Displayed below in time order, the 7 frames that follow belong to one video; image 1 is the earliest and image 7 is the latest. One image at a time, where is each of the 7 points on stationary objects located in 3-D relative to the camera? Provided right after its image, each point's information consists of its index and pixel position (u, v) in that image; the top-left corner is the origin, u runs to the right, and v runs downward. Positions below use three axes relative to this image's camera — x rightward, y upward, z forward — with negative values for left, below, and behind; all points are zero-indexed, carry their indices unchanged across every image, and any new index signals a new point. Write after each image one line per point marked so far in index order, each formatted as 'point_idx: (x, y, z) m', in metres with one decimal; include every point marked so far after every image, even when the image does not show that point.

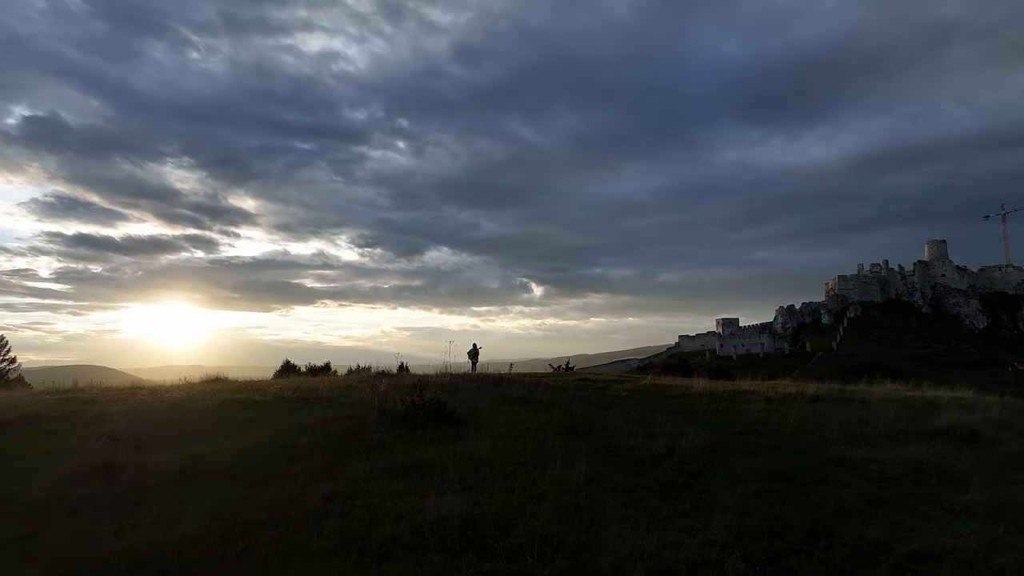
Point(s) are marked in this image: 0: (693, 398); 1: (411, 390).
0: (+5.9, -3.6, +19.7) m
1: (-3.0, -3.1, +18.1) m
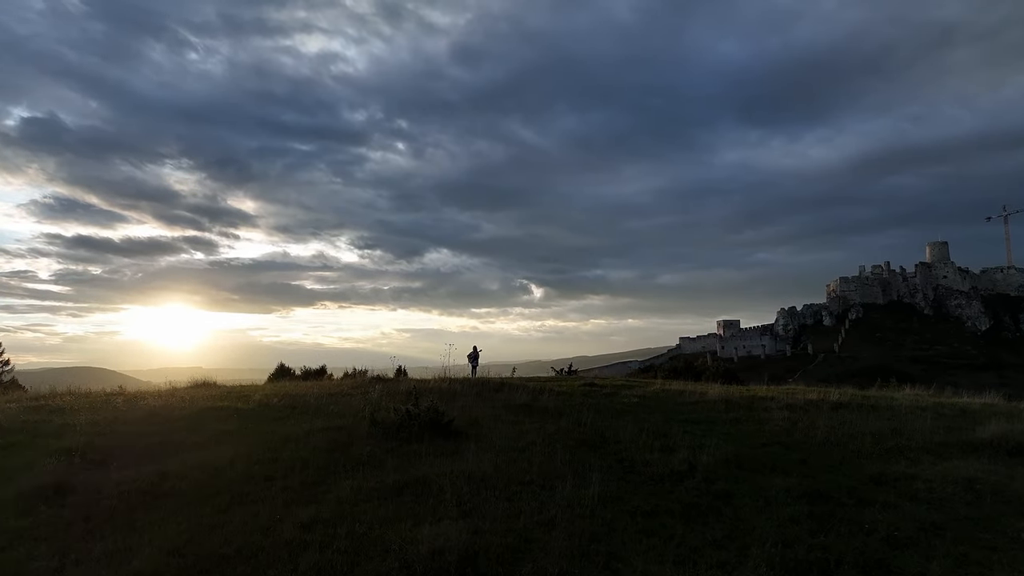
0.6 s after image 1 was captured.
0: (+5.9, -3.6, +18.4) m
1: (-2.9, -3.0, +16.8) m
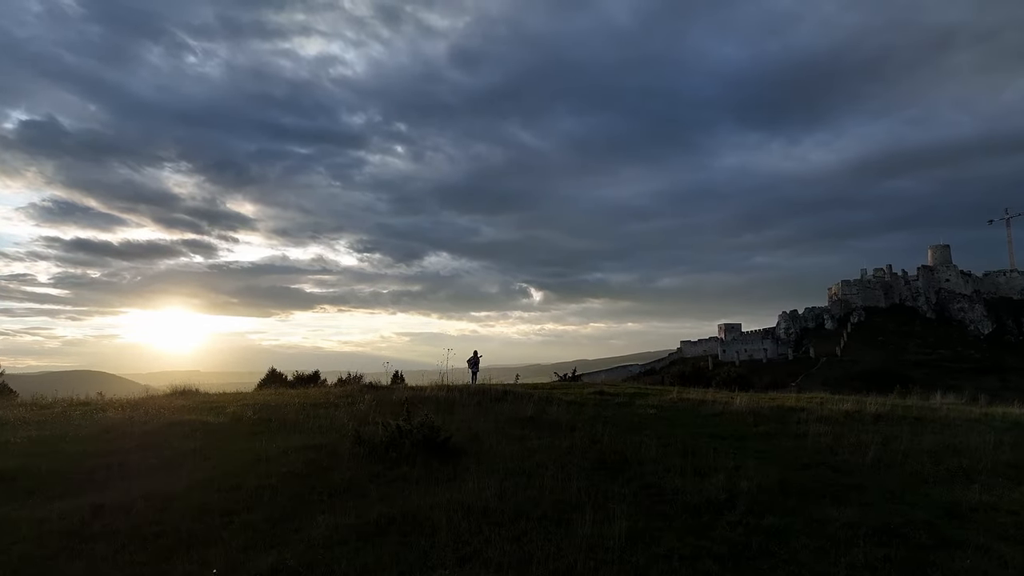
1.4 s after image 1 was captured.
0: (+6.1, -3.5, +16.6) m
1: (-2.8, -3.0, +14.9) m
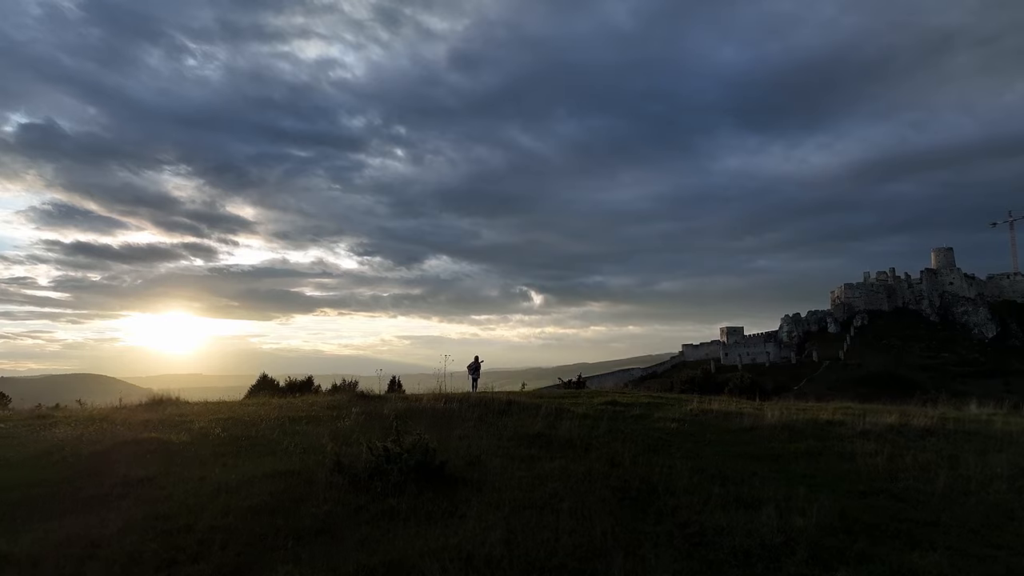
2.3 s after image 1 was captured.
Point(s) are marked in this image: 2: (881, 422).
0: (+6.2, -3.5, +14.8) m
1: (-2.7, -3.0, +13.1) m
2: (+9.8, -3.6, +16.2) m
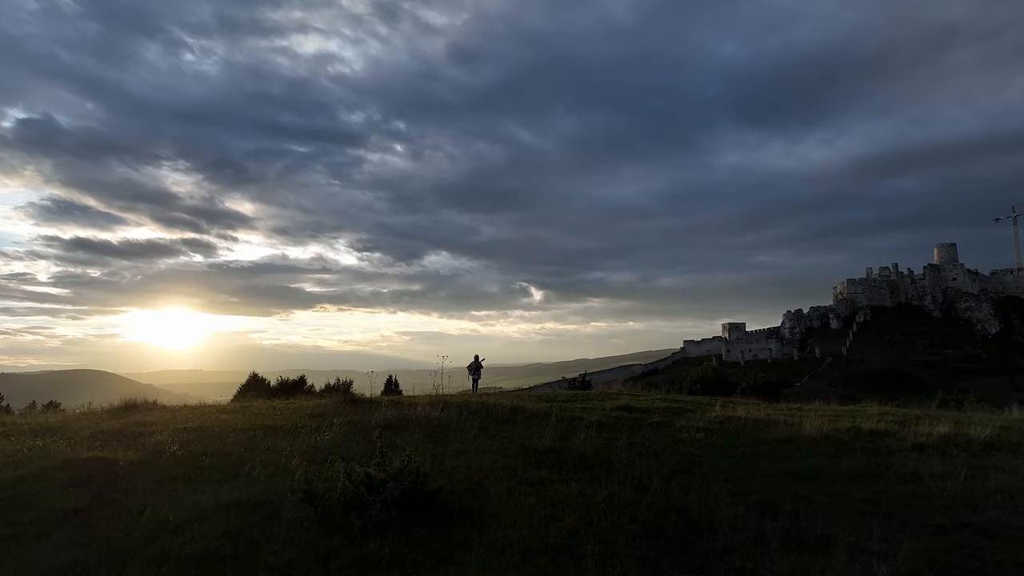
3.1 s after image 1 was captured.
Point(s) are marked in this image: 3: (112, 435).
0: (+6.3, -3.4, +12.9) m
1: (-2.5, -2.8, +11.3) m
2: (+9.9, -3.4, +14.3) m
3: (-8.3, -3.1, +12.6) m
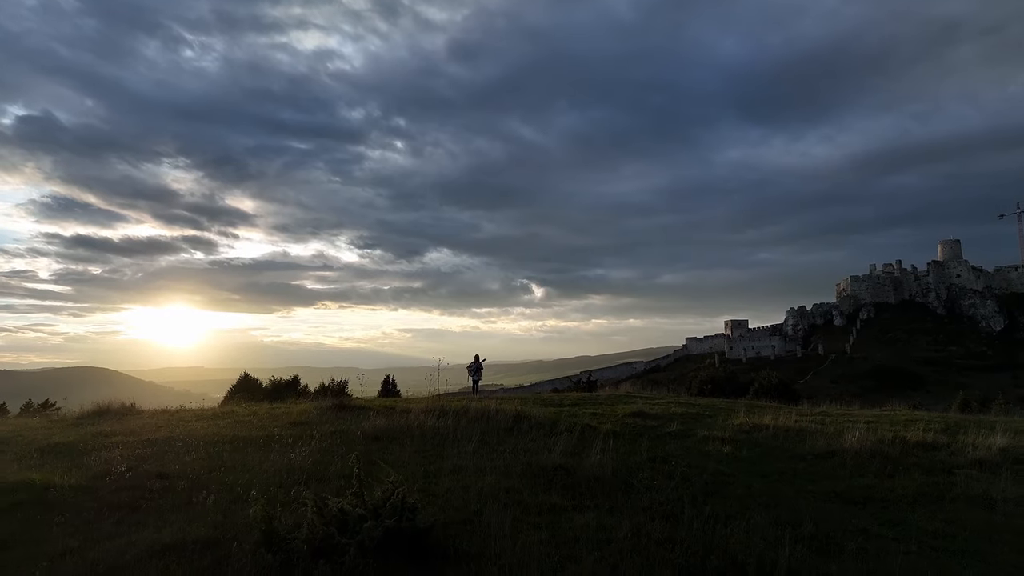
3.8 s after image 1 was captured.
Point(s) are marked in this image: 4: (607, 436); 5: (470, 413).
0: (+6.4, -3.3, +11.4) m
1: (-2.4, -2.7, +9.7) m
2: (+10.0, -3.3, +12.8) m
3: (-8.2, -3.0, +11.1) m
4: (+2.0, -3.1, +12.9) m
5: (-1.0, -3.1, +15.4) m
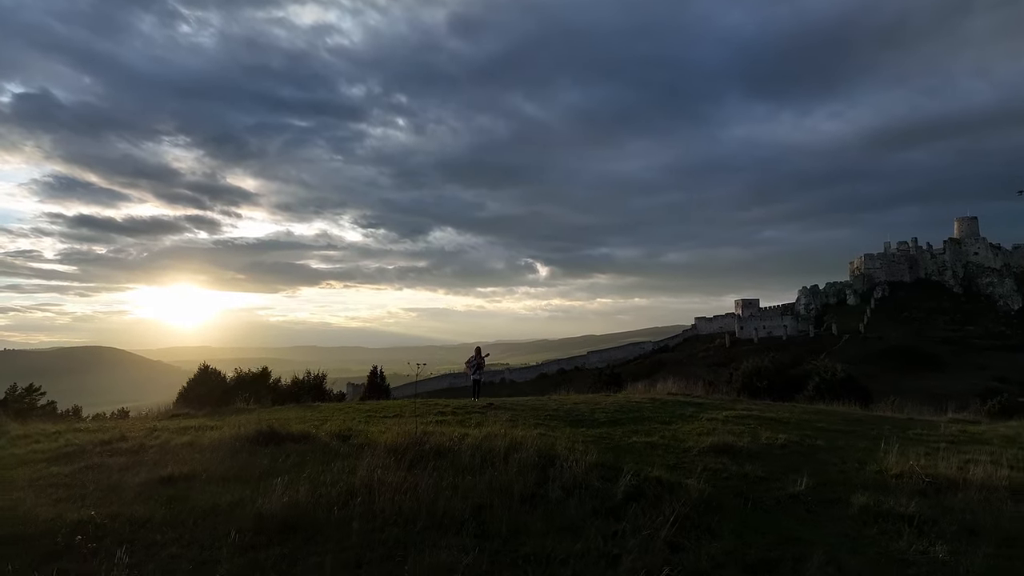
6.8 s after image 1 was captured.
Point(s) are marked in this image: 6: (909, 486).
0: (+6.7, -2.9, +5.4) m
1: (-2.2, -2.4, +3.8) m
2: (+10.3, -2.8, +6.8) m
3: (-7.9, -2.6, +5.3) m
4: (+2.3, -2.7, +7.0) m
5: (-0.7, -2.6, +9.6) m
6: (+5.8, -2.9, +8.8) m
